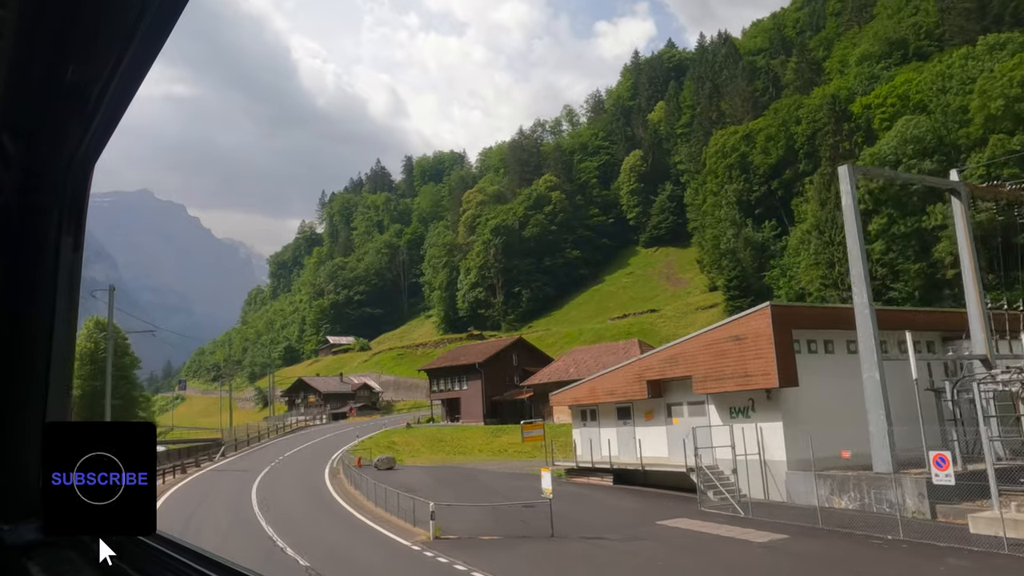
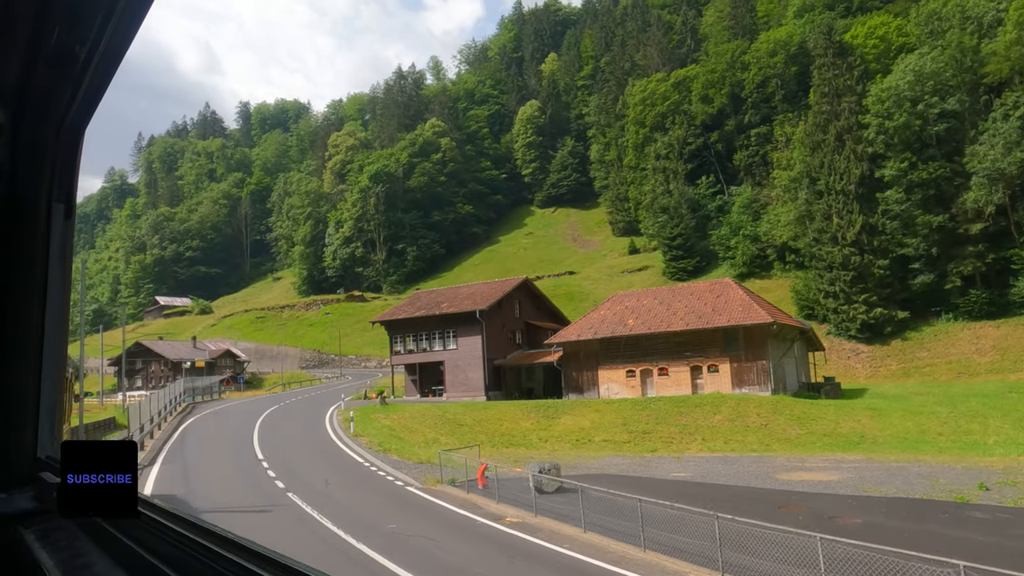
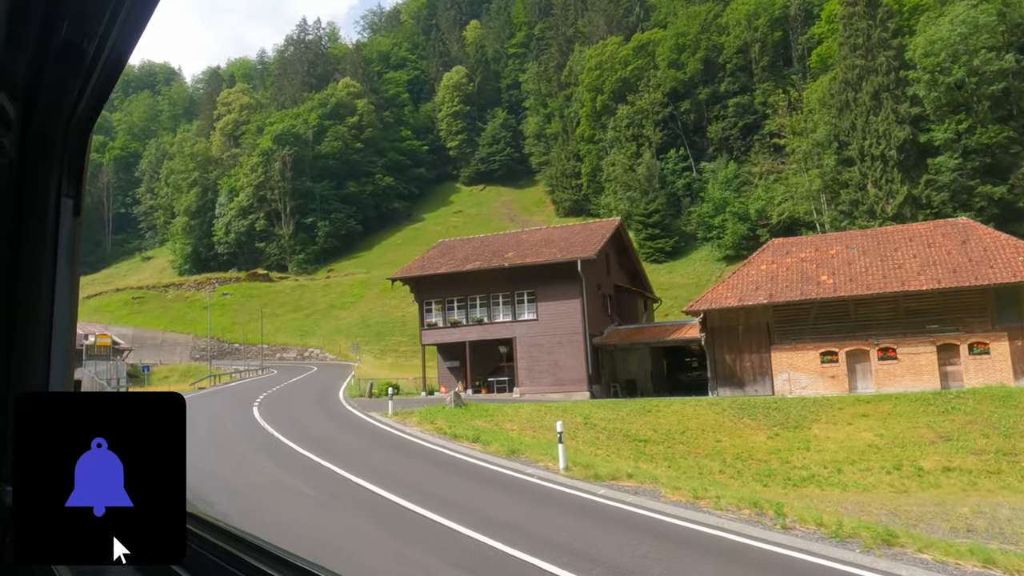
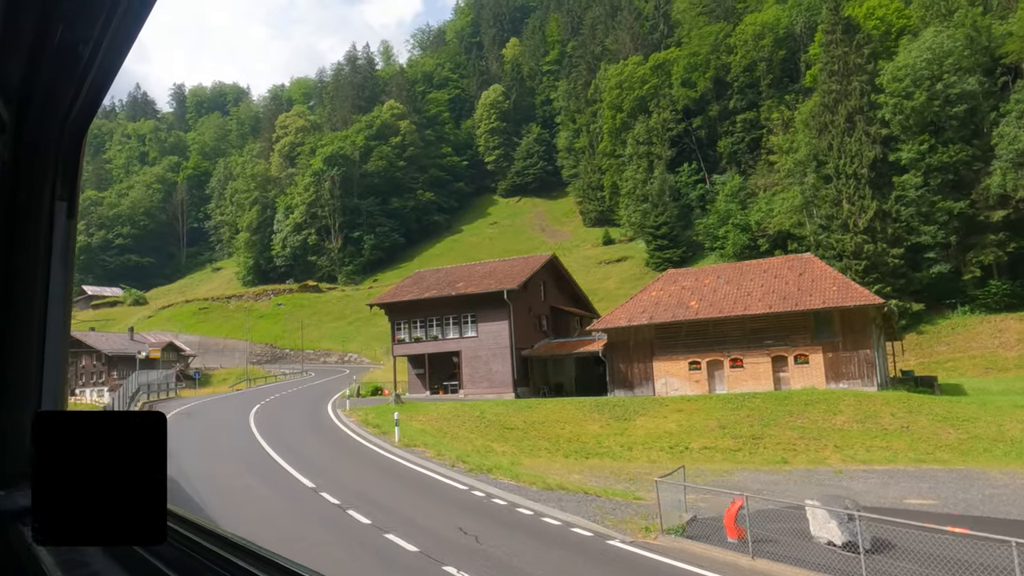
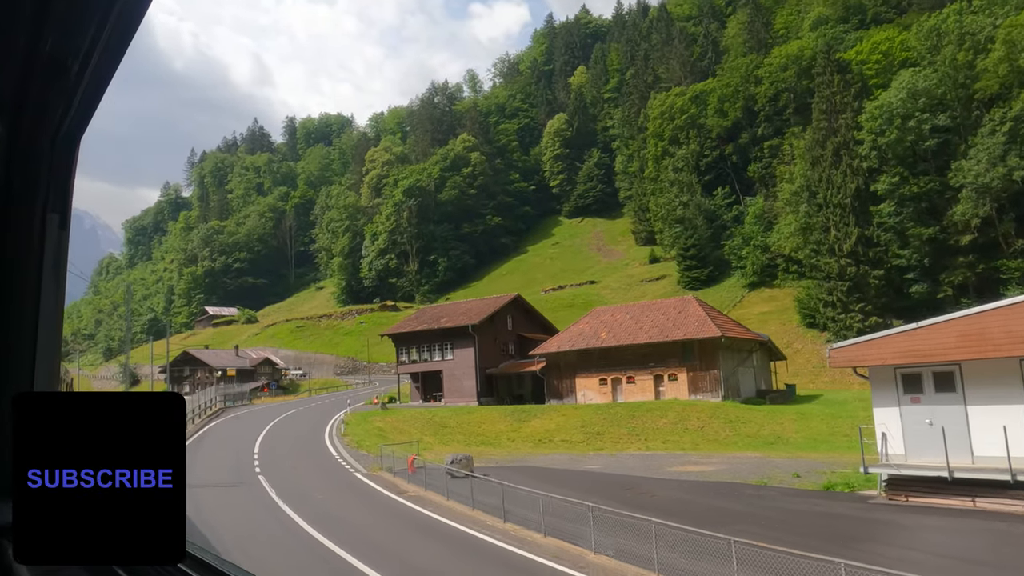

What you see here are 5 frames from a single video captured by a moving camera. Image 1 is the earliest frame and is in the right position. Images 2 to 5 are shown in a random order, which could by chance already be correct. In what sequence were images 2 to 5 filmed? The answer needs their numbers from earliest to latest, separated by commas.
5, 2, 4, 3
